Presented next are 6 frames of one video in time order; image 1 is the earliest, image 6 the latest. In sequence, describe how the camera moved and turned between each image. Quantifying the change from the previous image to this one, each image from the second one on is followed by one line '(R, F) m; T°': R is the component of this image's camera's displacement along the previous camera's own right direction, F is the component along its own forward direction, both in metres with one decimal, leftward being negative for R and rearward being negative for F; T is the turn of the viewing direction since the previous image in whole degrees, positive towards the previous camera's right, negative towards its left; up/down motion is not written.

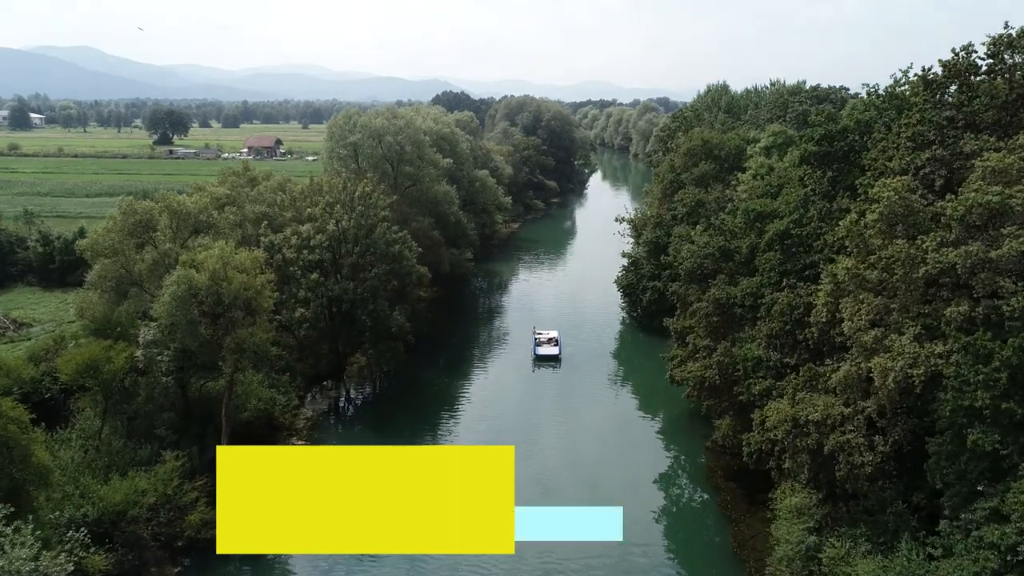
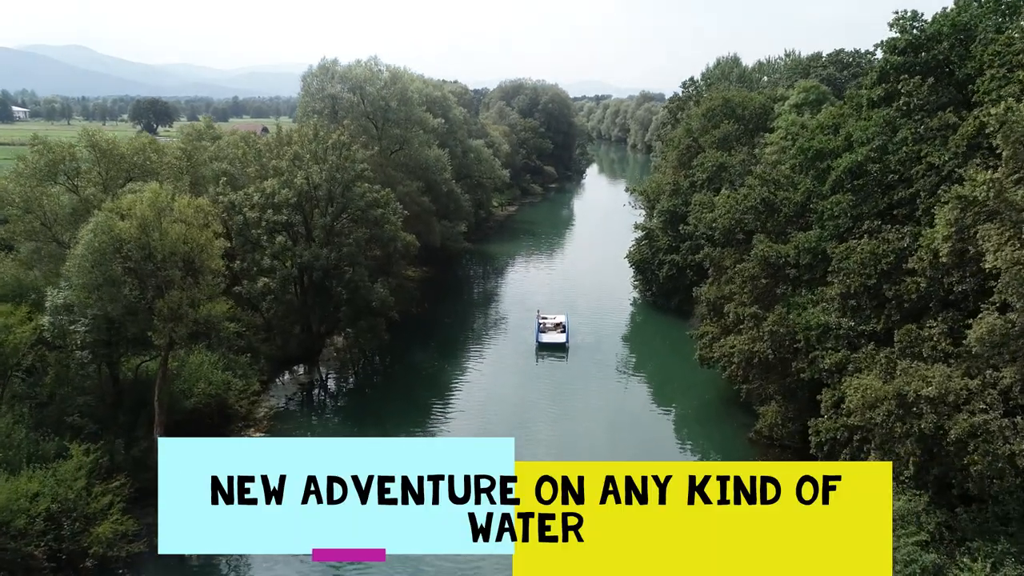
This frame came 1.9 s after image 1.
(-0.4, +6.1) m; 0°
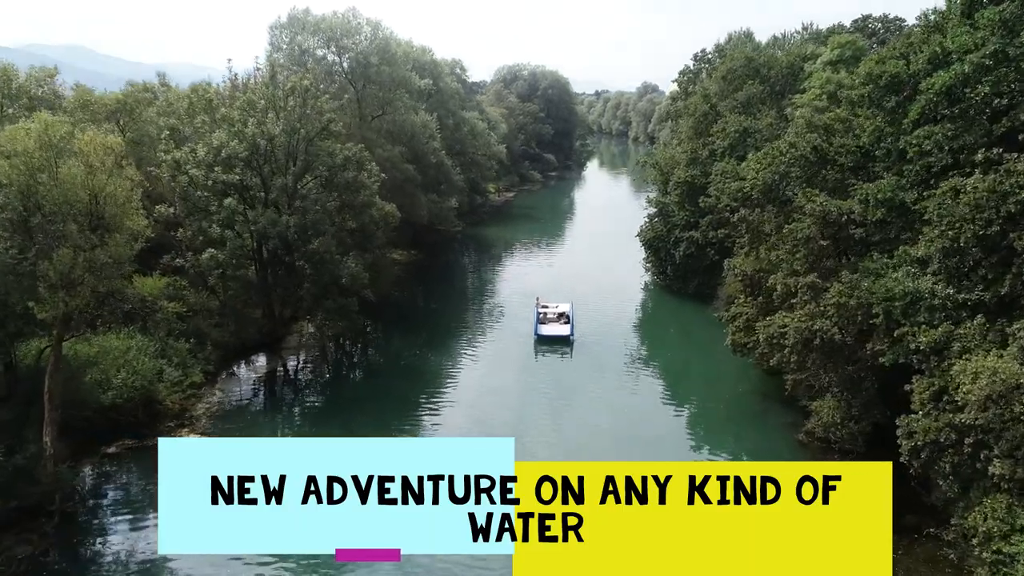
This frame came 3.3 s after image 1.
(+0.2, +5.7) m; 0°
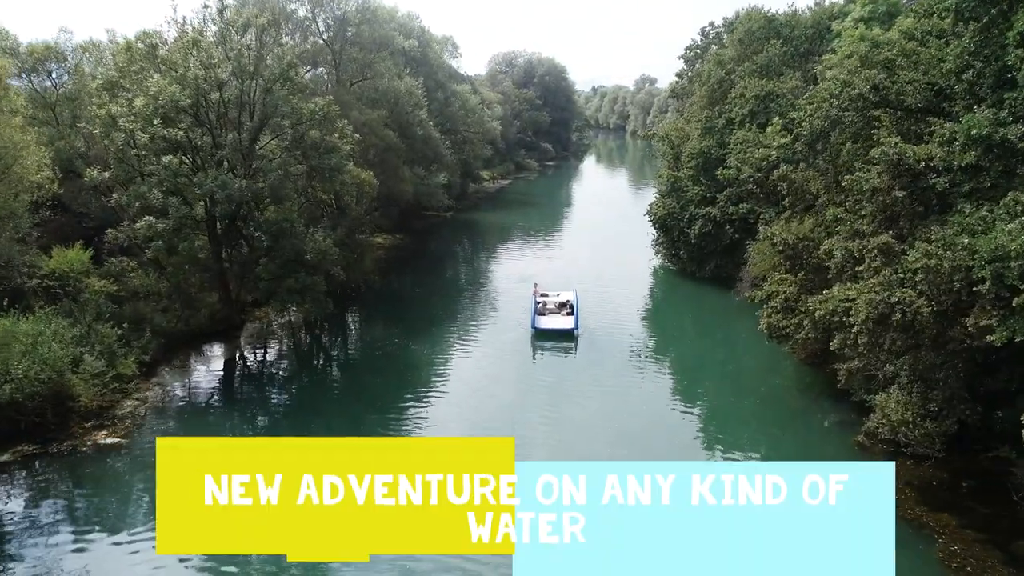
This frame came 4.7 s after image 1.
(0.0, +4.5) m; 0°
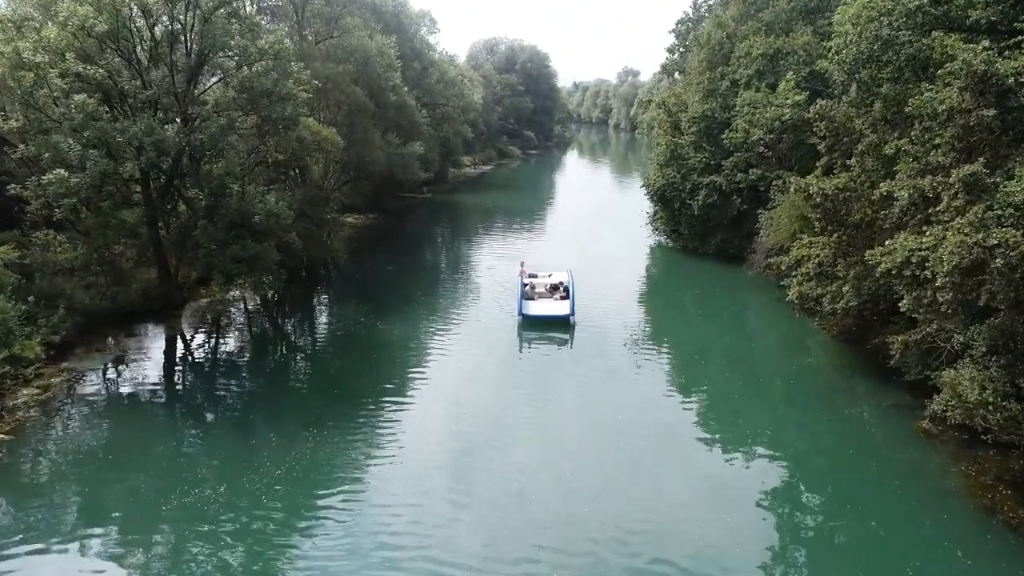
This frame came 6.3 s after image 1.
(-0.1, +3.8) m; +1°
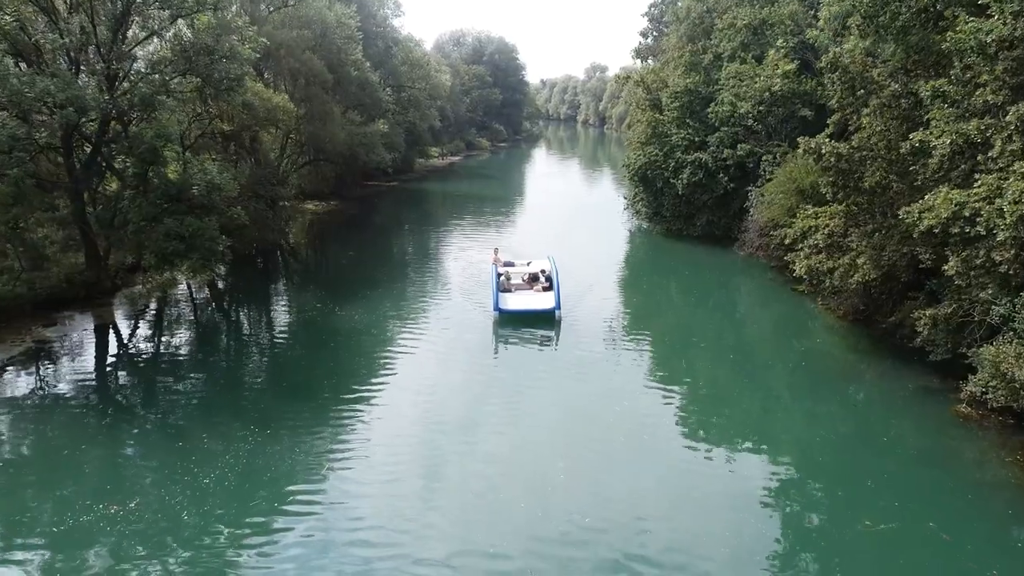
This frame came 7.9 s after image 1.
(-0.2, +2.4) m; +3°
